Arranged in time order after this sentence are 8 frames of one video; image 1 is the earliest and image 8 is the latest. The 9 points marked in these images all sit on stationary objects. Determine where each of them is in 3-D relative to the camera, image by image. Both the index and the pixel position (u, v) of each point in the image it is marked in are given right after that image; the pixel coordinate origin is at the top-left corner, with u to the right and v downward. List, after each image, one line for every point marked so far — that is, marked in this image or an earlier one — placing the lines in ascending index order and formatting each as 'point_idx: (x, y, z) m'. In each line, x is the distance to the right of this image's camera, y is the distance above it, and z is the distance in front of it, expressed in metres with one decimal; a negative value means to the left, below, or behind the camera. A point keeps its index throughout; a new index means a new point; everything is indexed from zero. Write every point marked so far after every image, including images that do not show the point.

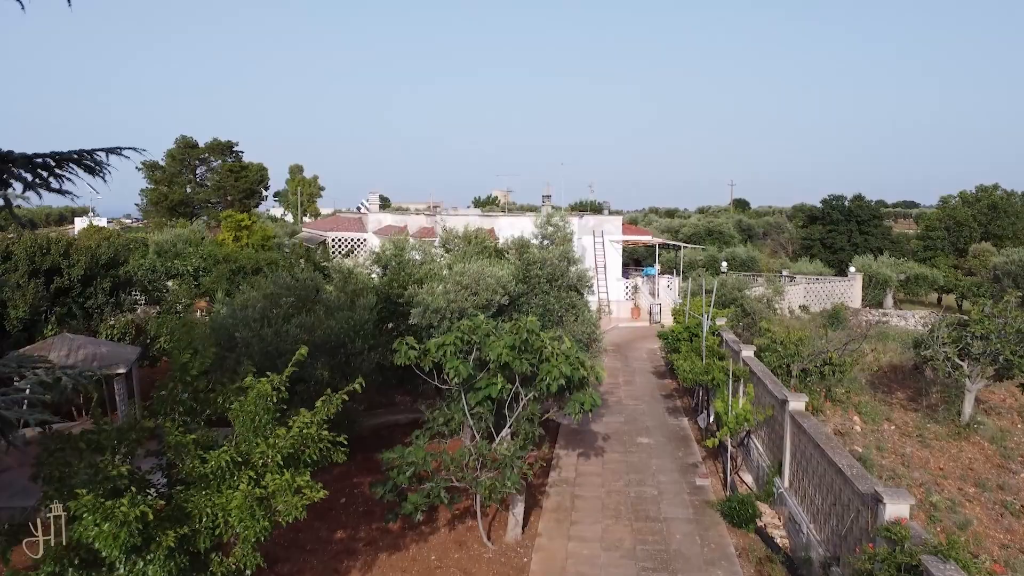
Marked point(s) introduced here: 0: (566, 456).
0: (+0.8, -2.4, +9.8) m
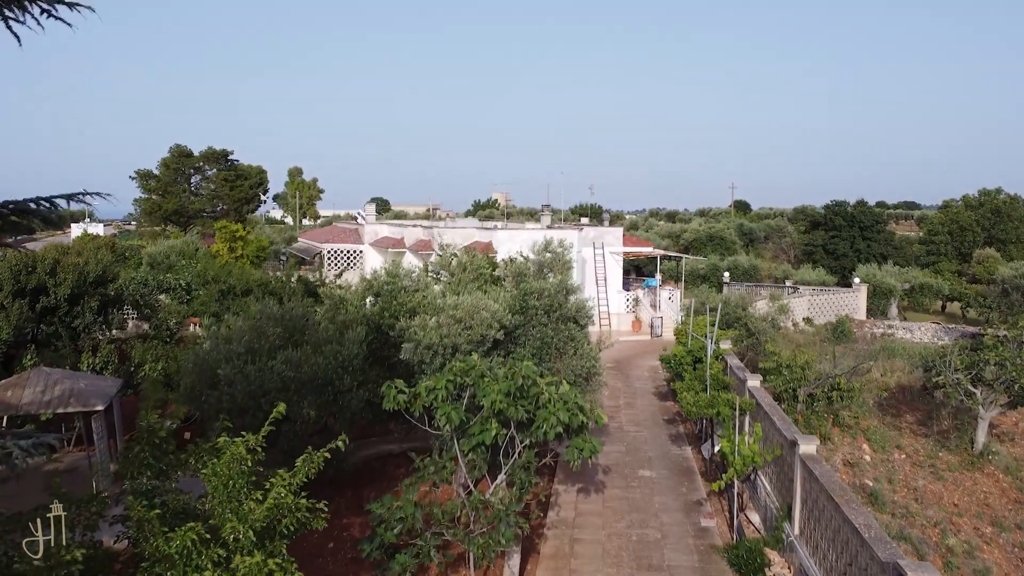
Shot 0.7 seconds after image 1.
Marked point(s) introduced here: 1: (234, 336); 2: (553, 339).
0: (+0.7, -2.8, +9.5) m
1: (-3.5, -0.6, +8.8) m
2: (+0.5, -0.6, +8.6) m
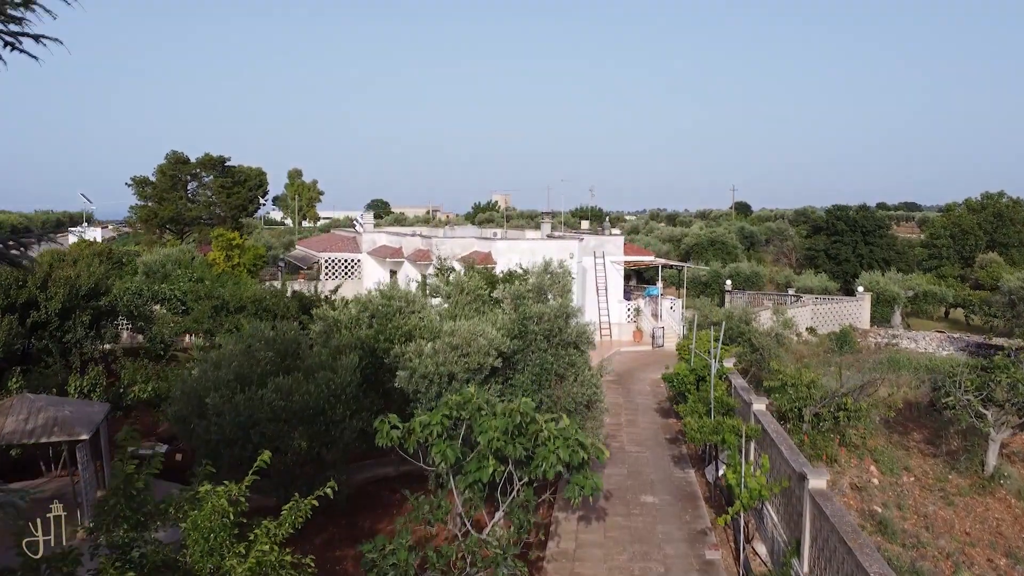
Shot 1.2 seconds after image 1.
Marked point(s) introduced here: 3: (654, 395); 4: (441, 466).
0: (+0.7, -3.1, +9.2) m
1: (-3.6, -0.9, +8.6) m
2: (+0.5, -0.9, +8.3) m
3: (+3.2, -2.4, +15.8) m
4: (-0.7, -1.6, +6.4) m
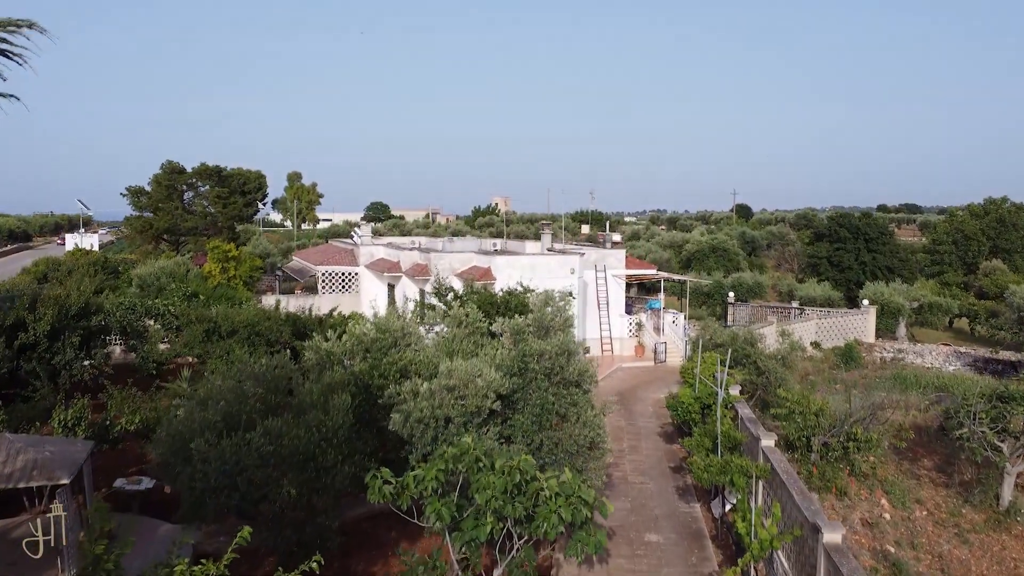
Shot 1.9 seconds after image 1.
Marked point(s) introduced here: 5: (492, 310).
0: (+0.7, -3.5, +8.8) m
1: (-3.6, -1.3, +8.2) m
2: (+0.5, -1.3, +8.0) m
3: (+3.2, -2.8, +15.5) m
4: (-0.7, -2.1, +6.1) m
5: (-0.4, -0.5, +14.4) m
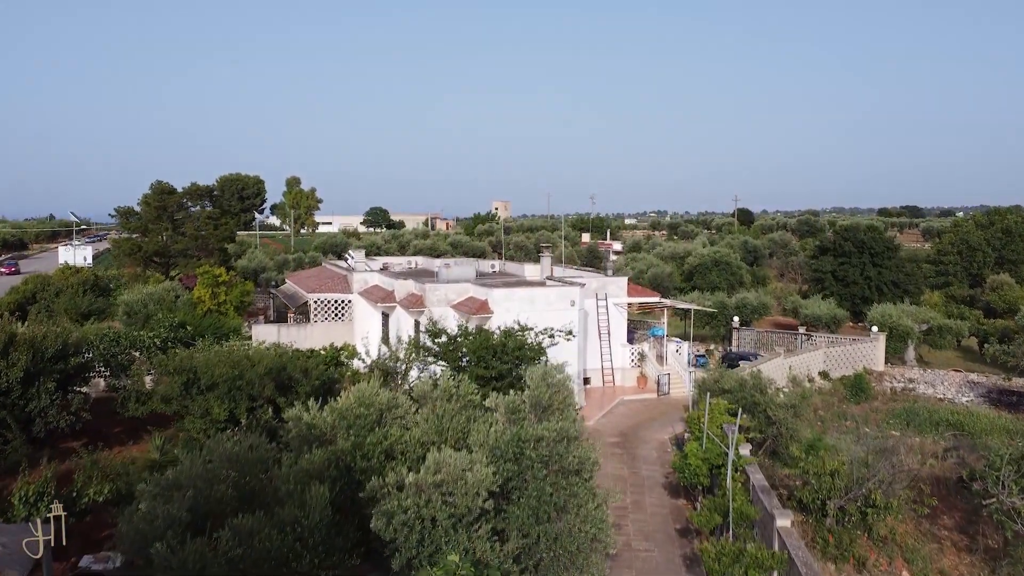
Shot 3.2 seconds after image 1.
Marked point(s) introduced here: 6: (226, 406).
0: (+0.6, -4.3, +8.1) m
1: (-3.6, -2.2, +7.5) m
2: (+0.4, -2.2, +7.3) m
3: (+3.2, -3.7, +14.8) m
4: (-0.7, -2.9, +5.4) m
5: (-0.5, -1.3, +13.8) m
6: (-4.7, -2.0, +11.3) m
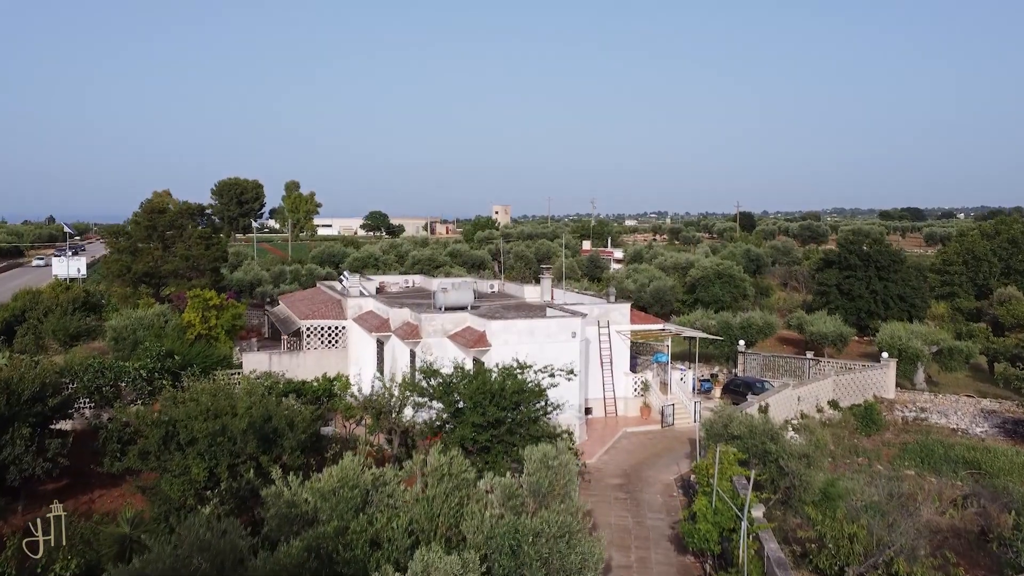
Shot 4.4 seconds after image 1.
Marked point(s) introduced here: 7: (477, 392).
0: (+0.6, -5.1, +7.5) m
1: (-3.7, -2.9, +6.9) m
2: (+0.4, -3.0, +6.6) m
3: (+3.1, -4.5, +14.1) m
4: (-0.8, -3.7, +4.7) m
5: (-0.5, -2.1, +13.1) m
6: (-4.7, -2.7, +10.7) m
7: (-0.7, -2.0, +13.2) m
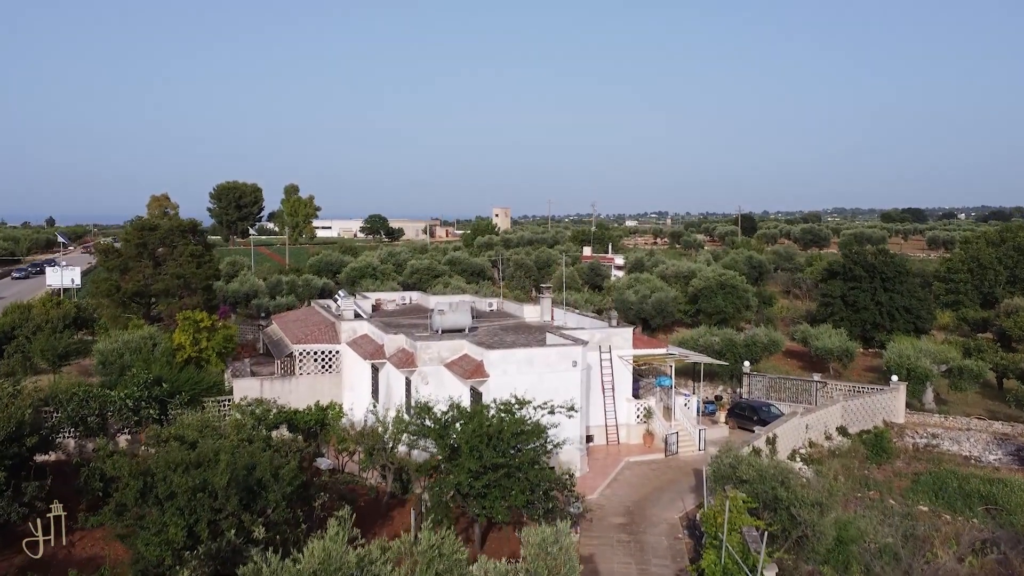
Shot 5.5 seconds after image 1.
0: (+0.6, -5.8, +6.9) m
1: (-3.7, -3.6, +6.3) m
2: (+0.3, -3.6, +6.0) m
3: (+3.1, -5.1, +13.5) m
4: (-0.8, -4.3, +4.1) m
5: (-0.5, -2.8, +12.5) m
6: (-4.8, -3.4, +10.1) m
7: (-0.7, -2.6, +12.6) m
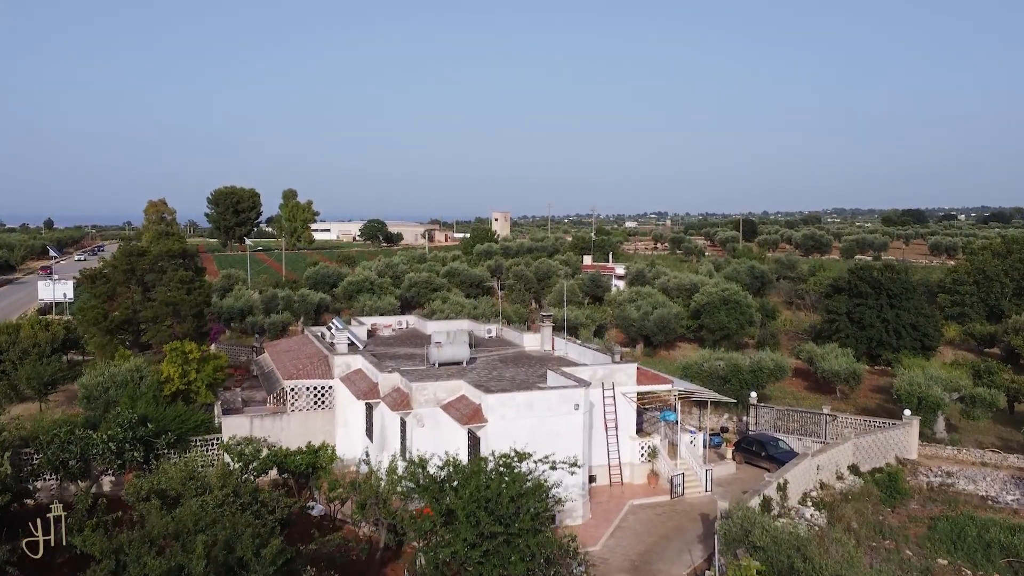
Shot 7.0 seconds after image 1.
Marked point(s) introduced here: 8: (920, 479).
0: (+0.6, -6.7, +6.2) m
1: (-3.7, -4.5, +5.6) m
2: (+0.3, -4.6, +5.3) m
3: (+3.1, -6.1, +12.8) m
4: (-0.8, -5.3, +3.4) m
5: (-0.5, -3.7, +11.8) m
6: (-4.8, -4.3, +9.3) m
7: (-0.7, -3.6, +11.8) m
8: (+11.5, -5.3, +19.6) m
